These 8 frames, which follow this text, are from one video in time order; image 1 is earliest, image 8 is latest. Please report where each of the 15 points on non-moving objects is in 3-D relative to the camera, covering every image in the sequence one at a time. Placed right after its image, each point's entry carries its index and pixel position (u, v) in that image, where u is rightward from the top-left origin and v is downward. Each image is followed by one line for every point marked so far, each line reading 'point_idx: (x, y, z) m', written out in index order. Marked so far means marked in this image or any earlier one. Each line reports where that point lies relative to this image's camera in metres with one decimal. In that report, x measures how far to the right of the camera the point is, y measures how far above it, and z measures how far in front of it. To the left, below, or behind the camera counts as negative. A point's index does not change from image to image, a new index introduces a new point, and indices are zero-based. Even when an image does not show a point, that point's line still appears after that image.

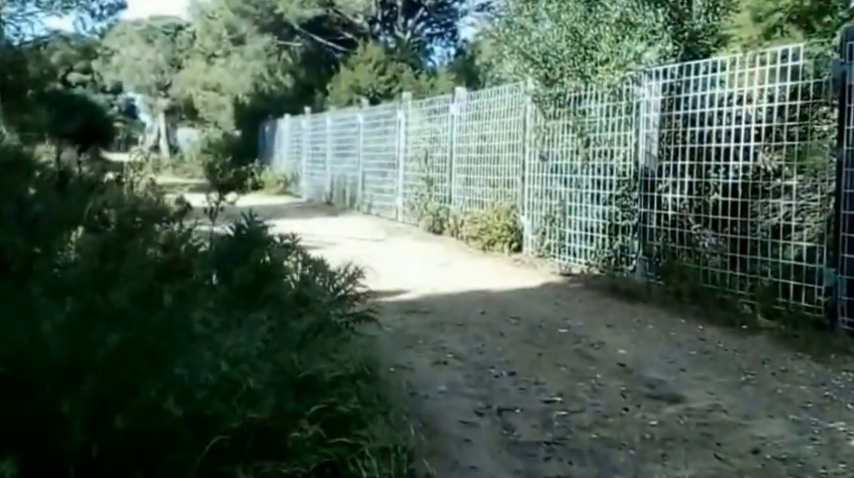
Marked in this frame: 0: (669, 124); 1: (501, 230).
0: (+2.0, +1.0, +8.5) m
1: (+0.8, +0.1, +11.3) m
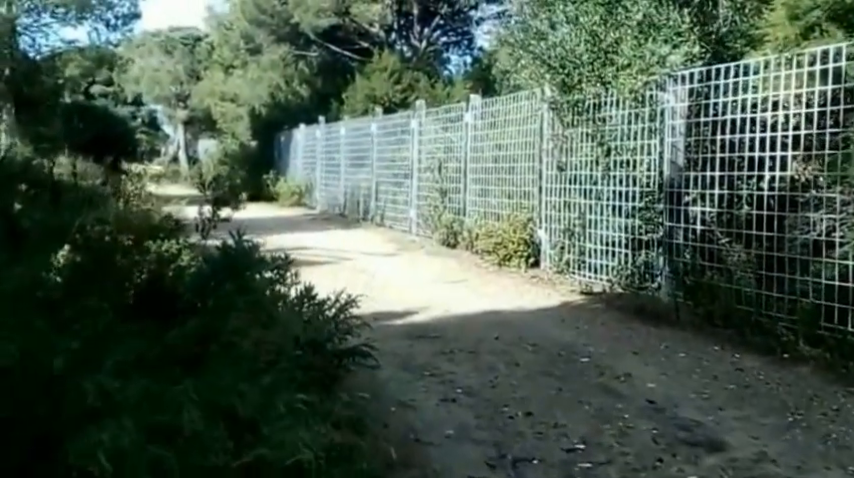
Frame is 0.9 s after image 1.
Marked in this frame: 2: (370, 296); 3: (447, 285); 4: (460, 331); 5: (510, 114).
0: (+2.1, +0.8, +7.9) m
1: (+1.0, 0.0, +10.8) m
2: (-0.5, -0.5, +8.8) m
3: (+0.1, -0.4, +9.7) m
4: (+0.2, -0.6, +7.2) m
5: (+0.9, +1.4, +11.5) m
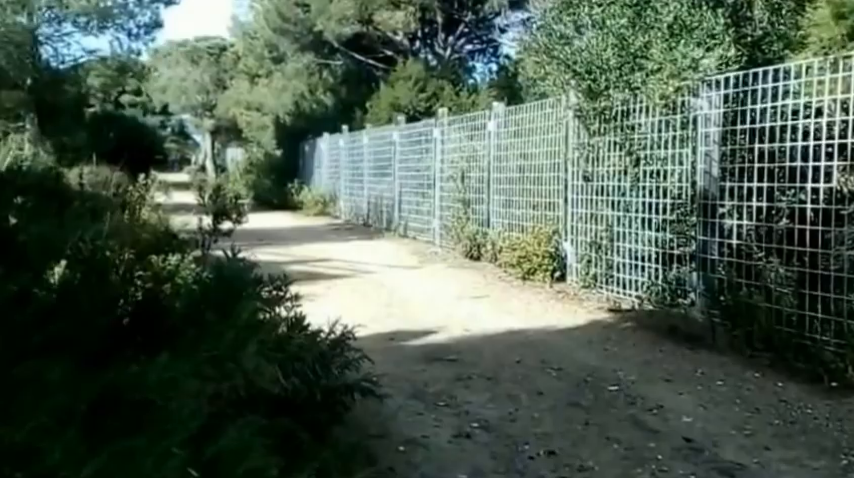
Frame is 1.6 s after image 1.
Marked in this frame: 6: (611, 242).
0: (+2.2, +0.7, +7.4) m
1: (+1.2, -0.2, +10.3) m
2: (-0.4, -0.6, +8.3) m
3: (+0.3, -0.6, +9.2) m
4: (+0.3, -0.7, +6.8) m
5: (+1.2, +1.3, +11.0) m
6: (+1.7, 0.0, +9.2) m
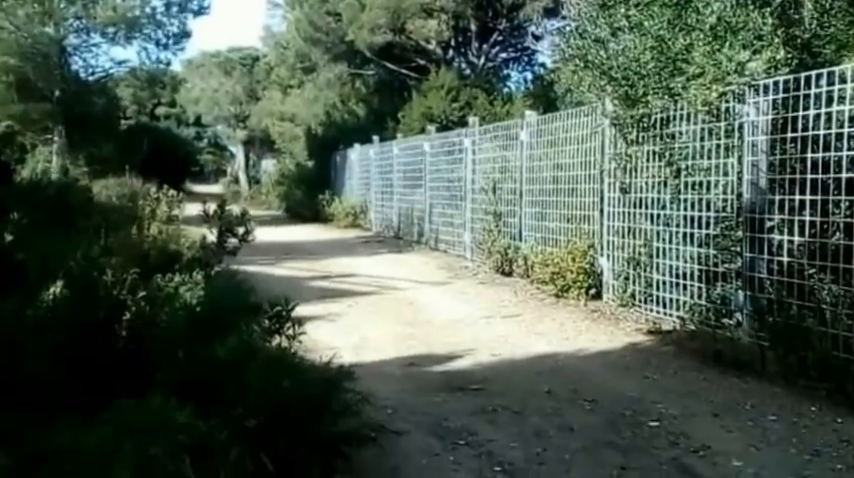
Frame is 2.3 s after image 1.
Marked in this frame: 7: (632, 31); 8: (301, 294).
0: (+2.4, +0.6, +6.9) m
1: (+1.4, -0.3, +9.8) m
2: (-0.2, -0.8, +7.8) m
3: (+0.5, -0.7, +8.7) m
4: (+0.5, -0.9, +6.2) m
5: (+1.5, +1.1, +10.5) m
6: (+1.9, -0.2, +8.6) m
7: (+1.8, +1.8, +8.9) m
8: (-1.3, -0.6, +10.6) m
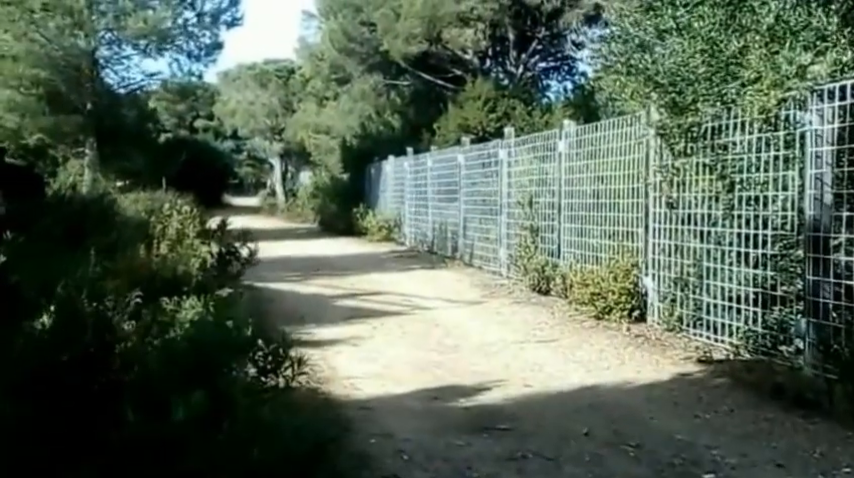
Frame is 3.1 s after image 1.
0: (+2.5, +0.5, +6.2) m
1: (+1.7, -0.5, +9.1) m
2: (0.0, -0.9, +7.2) m
3: (+0.8, -0.8, +8.0) m
4: (+0.6, -1.0, +5.6) m
5: (+1.8, +0.9, +9.8) m
6: (+2.1, -0.3, +7.9) m
7: (+2.0, +1.7, +8.2) m
8: (-1.0, -0.7, +10.1) m
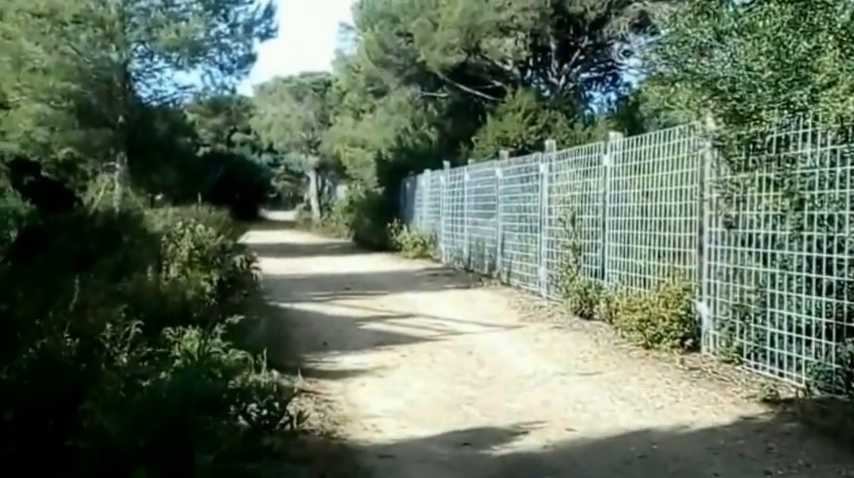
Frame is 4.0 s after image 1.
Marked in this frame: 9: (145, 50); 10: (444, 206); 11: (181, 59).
0: (+2.7, +0.3, +5.4) m
1: (+2.0, -0.7, +8.3) m
2: (+0.2, -1.0, +6.5) m
3: (+1.0, -1.0, +7.3) m
4: (+0.7, -1.1, +4.8) m
5: (+2.1, +0.8, +9.0) m
6: (+2.3, -0.5, +7.1) m
7: (+2.3, +1.5, +7.5) m
8: (-0.7, -0.9, +9.4) m
9: (-5.3, +3.5, +19.0) m
10: (+0.3, +0.6, +19.8) m
11: (-4.7, +3.4, +19.4) m
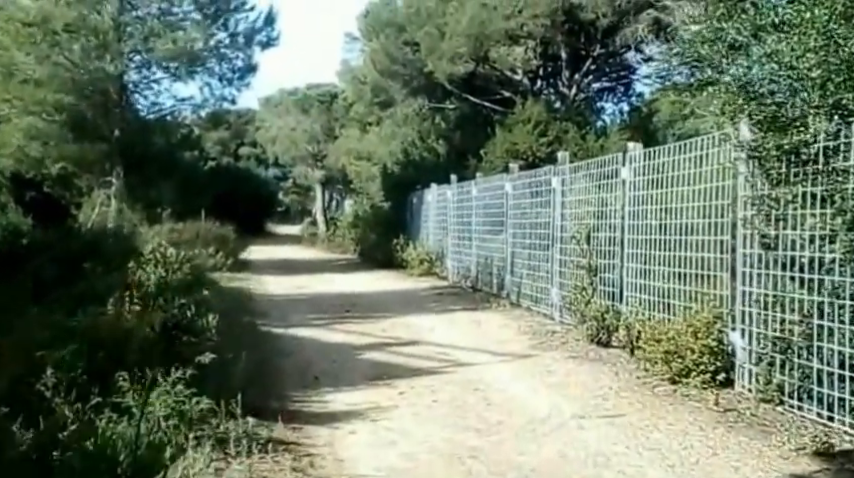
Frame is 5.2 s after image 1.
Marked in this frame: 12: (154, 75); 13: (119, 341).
0: (+2.7, +0.2, +4.5) m
1: (+2.0, -0.8, +7.4) m
2: (+0.2, -1.2, +5.6) m
3: (+1.0, -1.2, +6.4) m
4: (+0.7, -1.2, +4.0) m
5: (+2.1, +0.6, +8.2) m
6: (+2.3, -0.6, +6.2) m
7: (+2.3, +1.3, +6.6) m
8: (-0.7, -1.1, +8.5) m
9: (-5.2, +3.2, +18.3) m
10: (+0.4, +0.3, +18.9) m
11: (-4.6, +3.1, +18.7) m
12: (-5.0, +3.0, +18.4) m
13: (-1.8, -0.6, +5.8) m
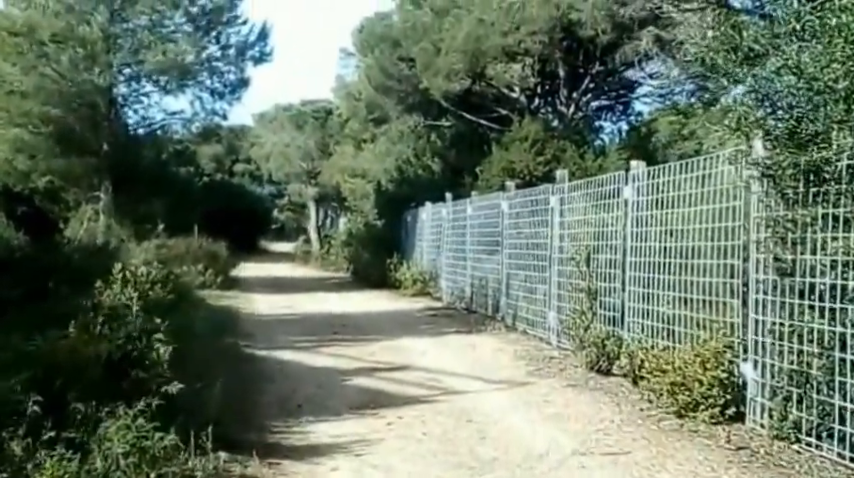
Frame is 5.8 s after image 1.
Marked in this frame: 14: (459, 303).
0: (+2.6, +0.1, +4.0) m
1: (+1.9, -1.0, +6.9) m
2: (+0.2, -1.3, +5.1) m
3: (+0.9, -1.3, +5.9) m
4: (+0.7, -1.3, +3.5) m
5: (+2.0, +0.4, +7.7) m
6: (+2.3, -0.8, +5.7) m
7: (+2.2, +1.2, +6.2) m
8: (-0.7, -1.3, +8.0) m
9: (-5.2, +2.9, +17.8) m
10: (+0.3, 0.0, +18.4) m
11: (-4.6, +2.8, +18.2) m
12: (-5.0, +2.7, +18.0) m
13: (-1.8, -0.7, +5.3) m
14: (+0.6, -1.1, +17.0) m
